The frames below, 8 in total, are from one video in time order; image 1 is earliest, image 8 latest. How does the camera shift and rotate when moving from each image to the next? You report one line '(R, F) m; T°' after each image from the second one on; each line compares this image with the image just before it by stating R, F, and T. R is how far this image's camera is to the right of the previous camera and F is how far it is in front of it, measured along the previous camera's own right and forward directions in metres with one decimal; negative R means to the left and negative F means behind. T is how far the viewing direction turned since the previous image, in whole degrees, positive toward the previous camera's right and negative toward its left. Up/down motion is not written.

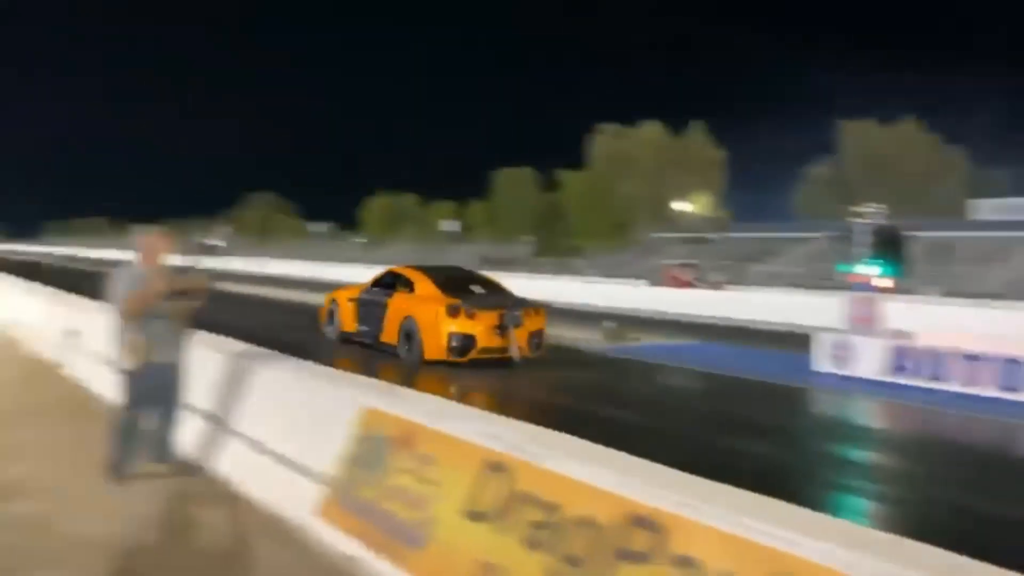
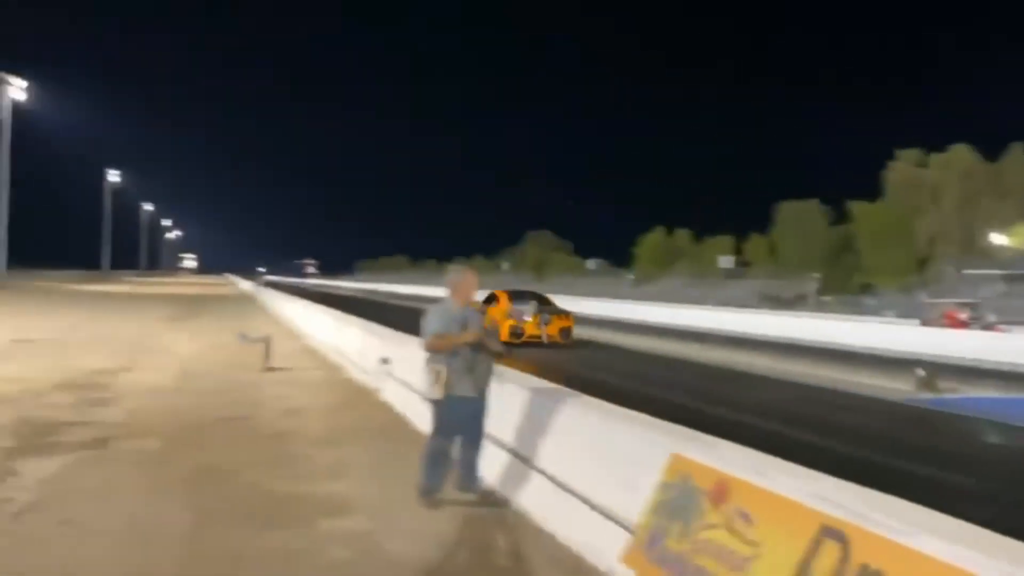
(-1.7, -1.3) m; -8°
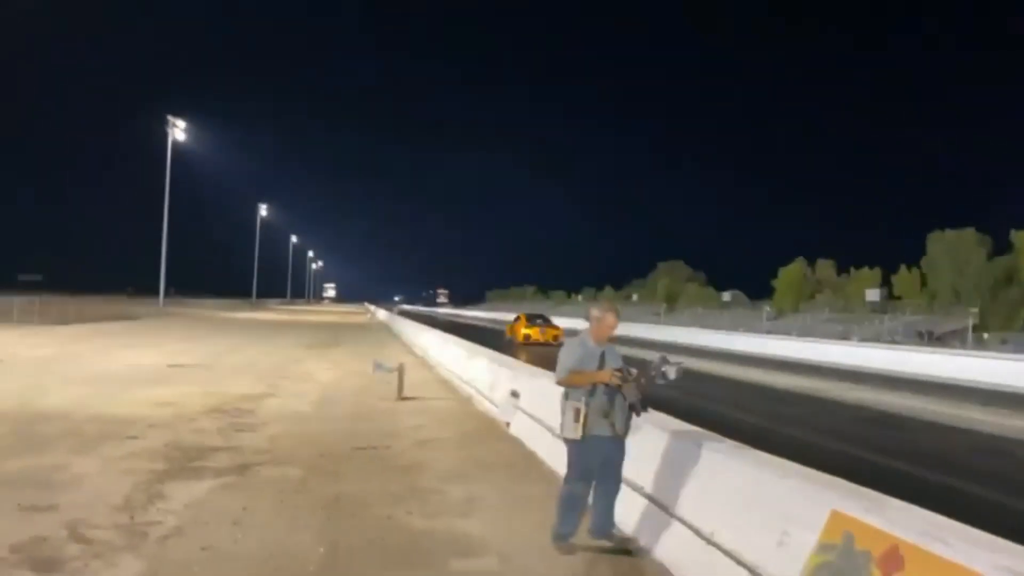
(+1.7, +0.7) m; -9°
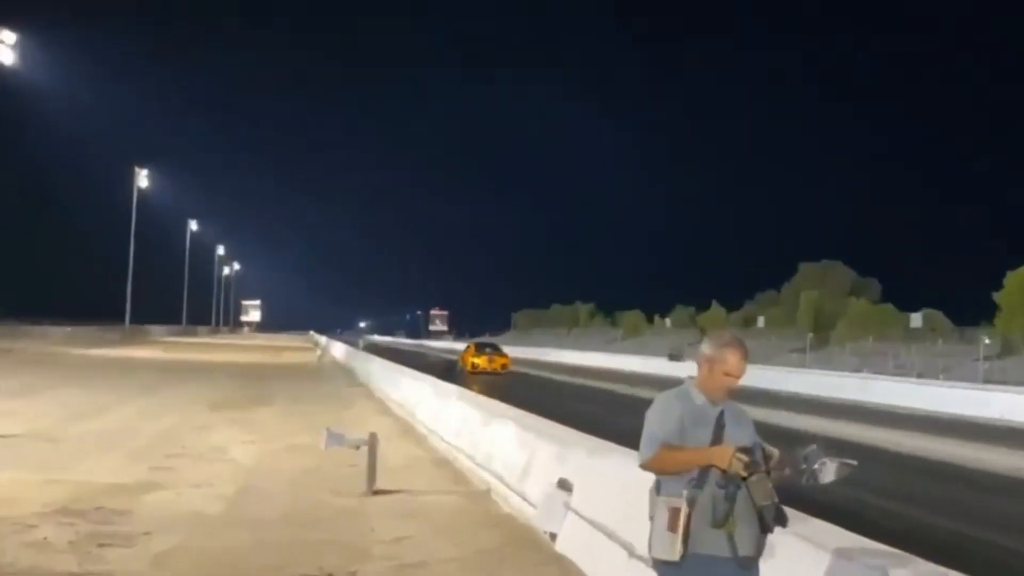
(-1.4, +10.7) m; +3°
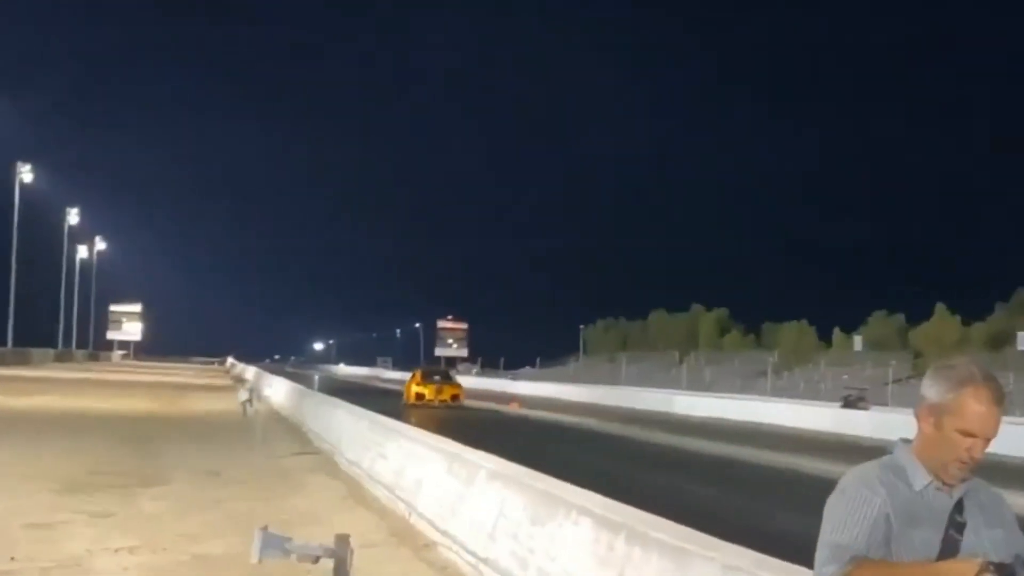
(-1.0, +7.0) m; +3°
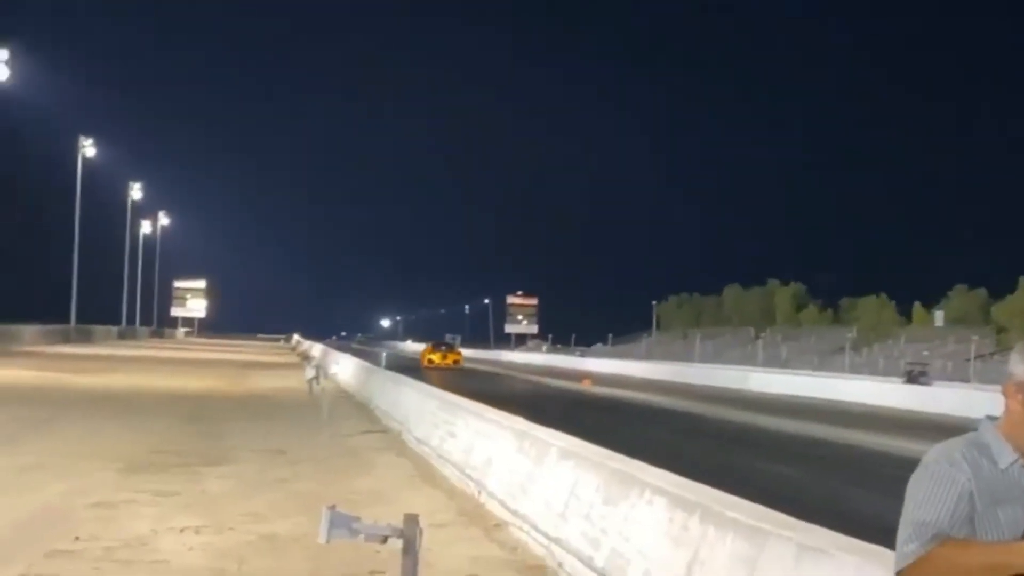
(0.0, +0.3) m; -3°
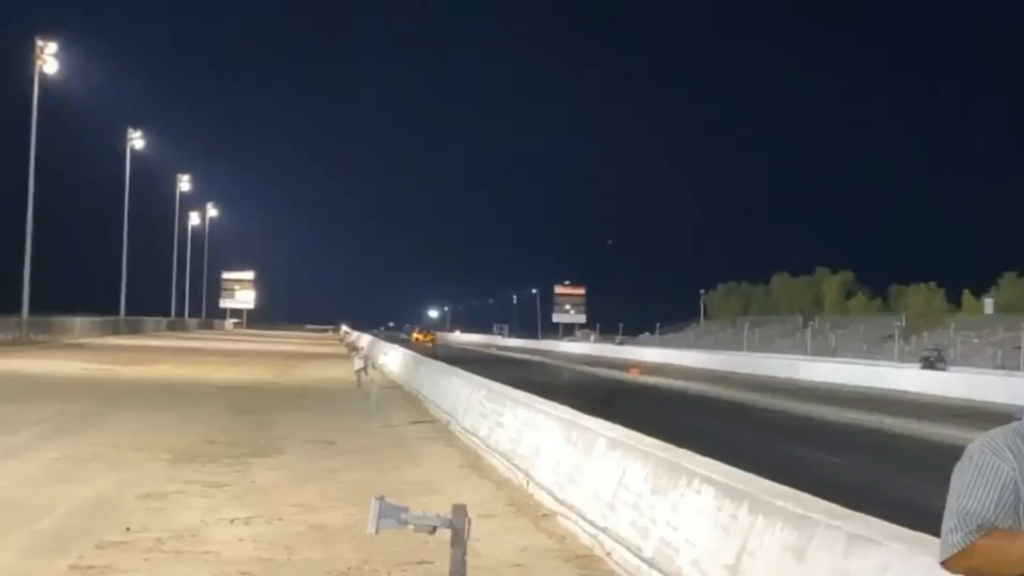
(0.0, 0.0) m; -2°
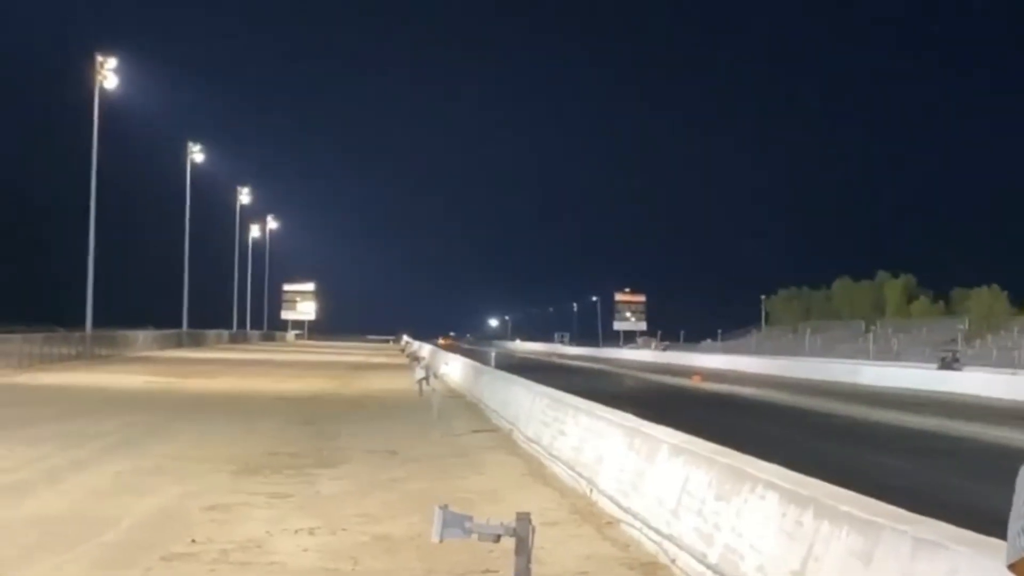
(0.0, 0.0) m; -2°
